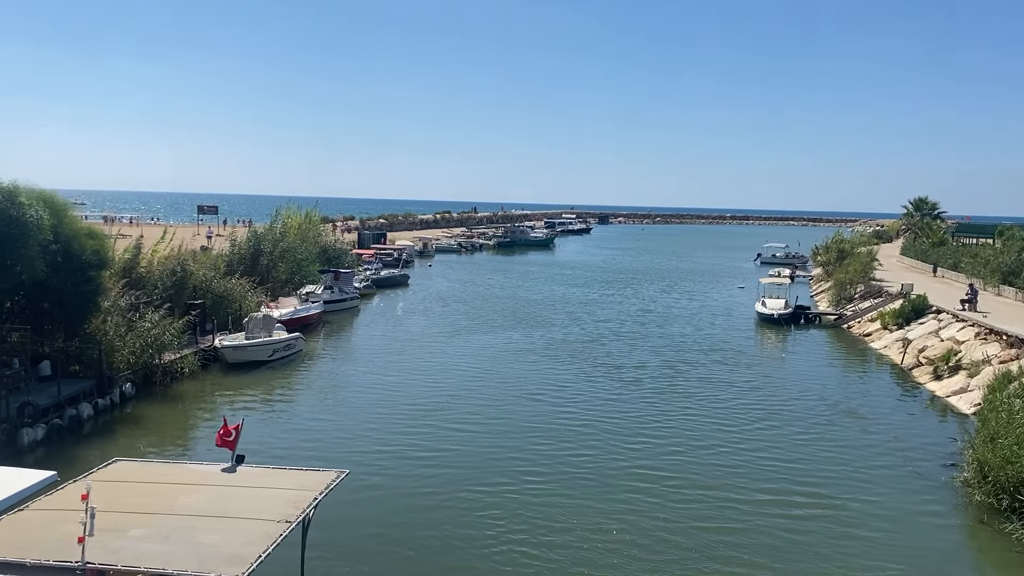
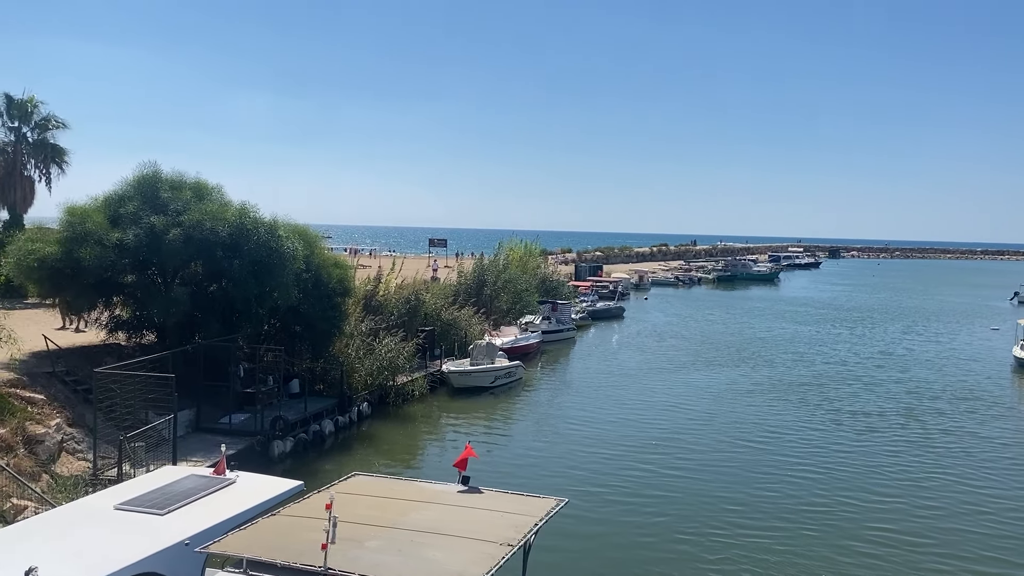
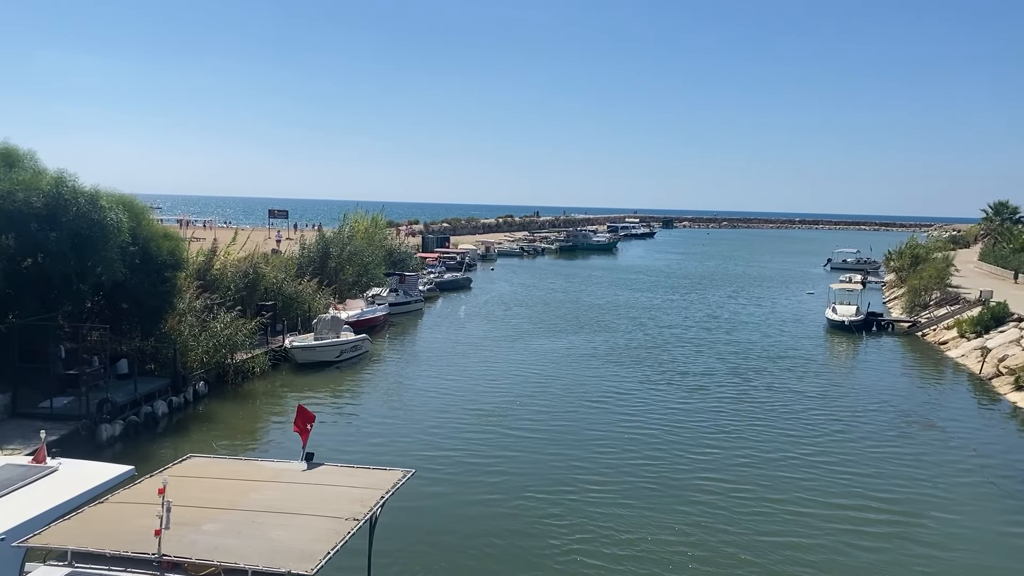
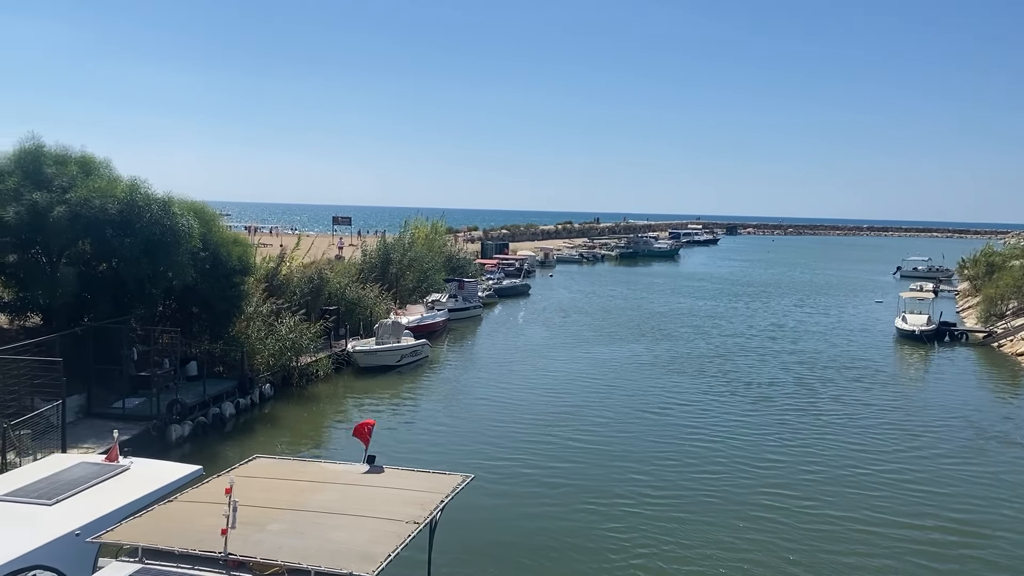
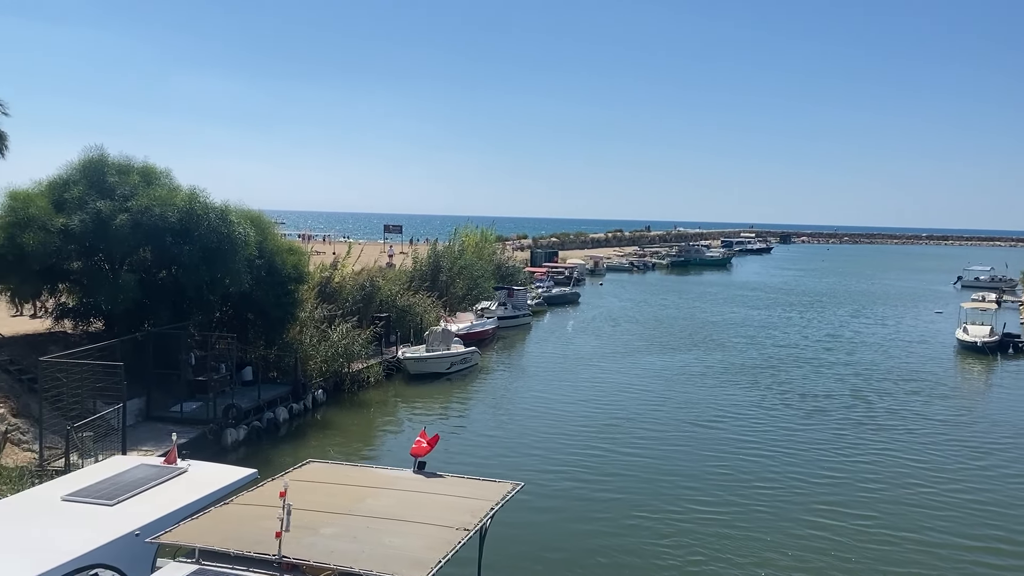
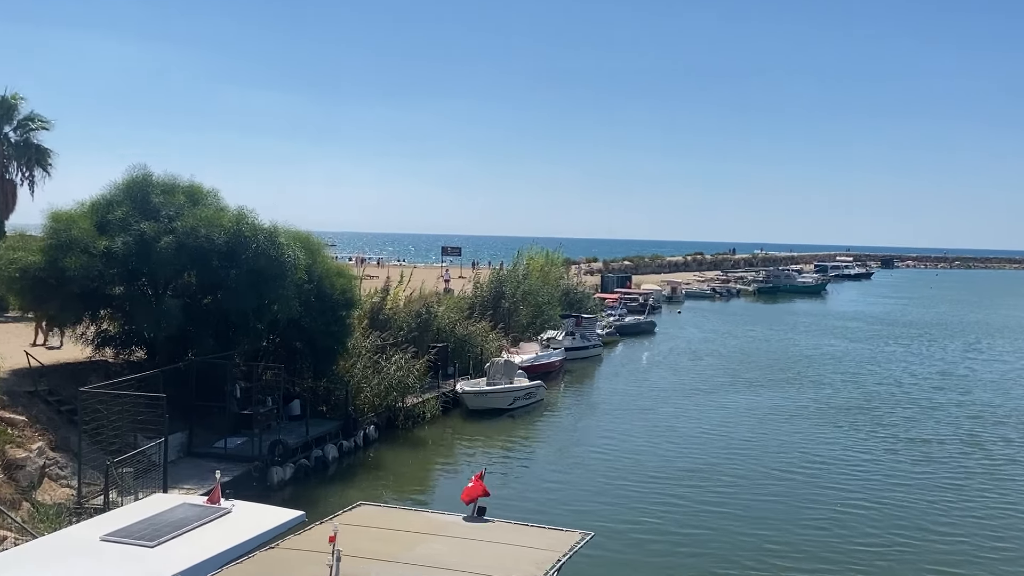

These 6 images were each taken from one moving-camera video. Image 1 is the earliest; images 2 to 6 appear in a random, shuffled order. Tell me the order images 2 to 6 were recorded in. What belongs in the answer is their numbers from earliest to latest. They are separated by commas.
3, 4, 5, 2, 6
